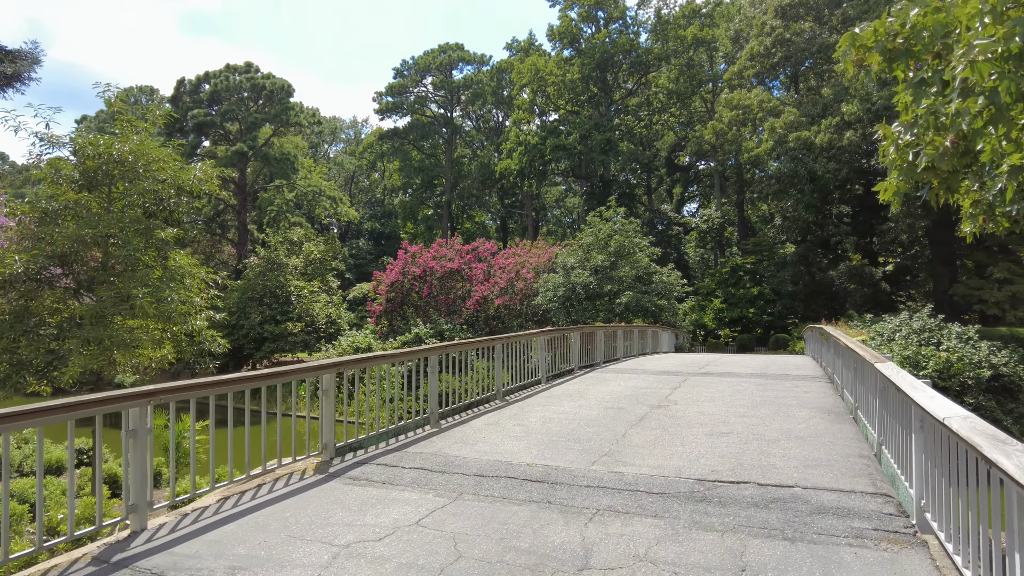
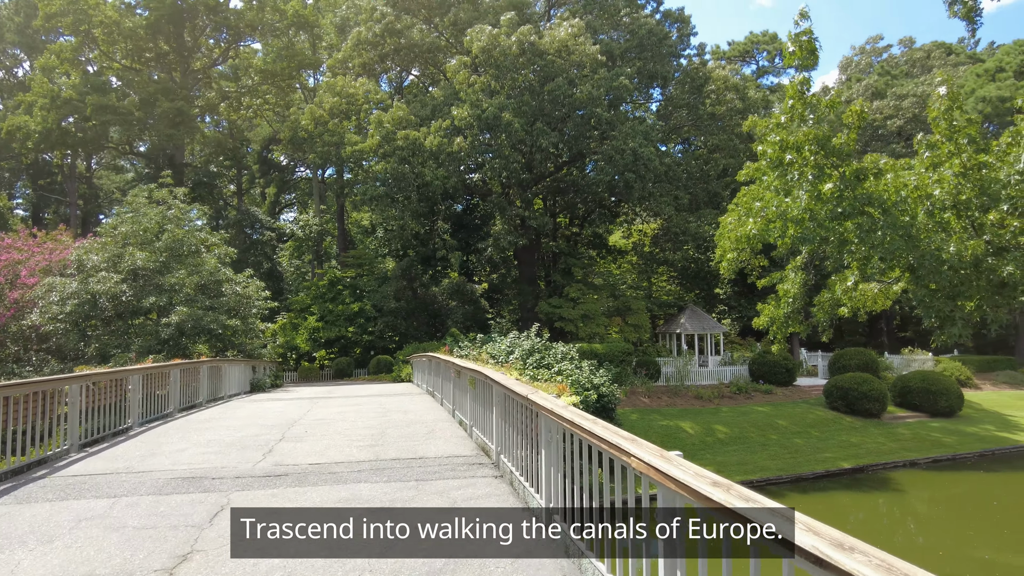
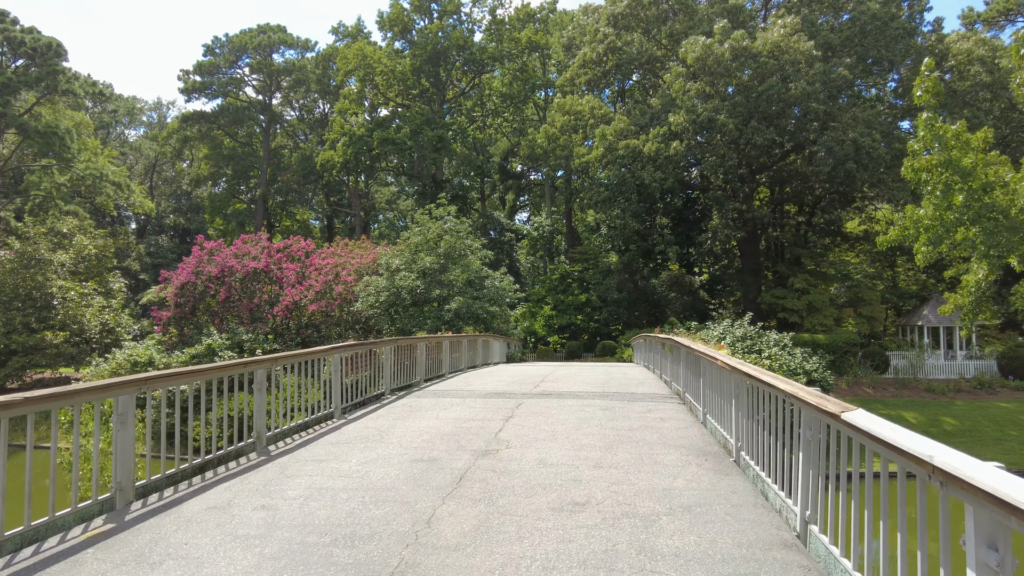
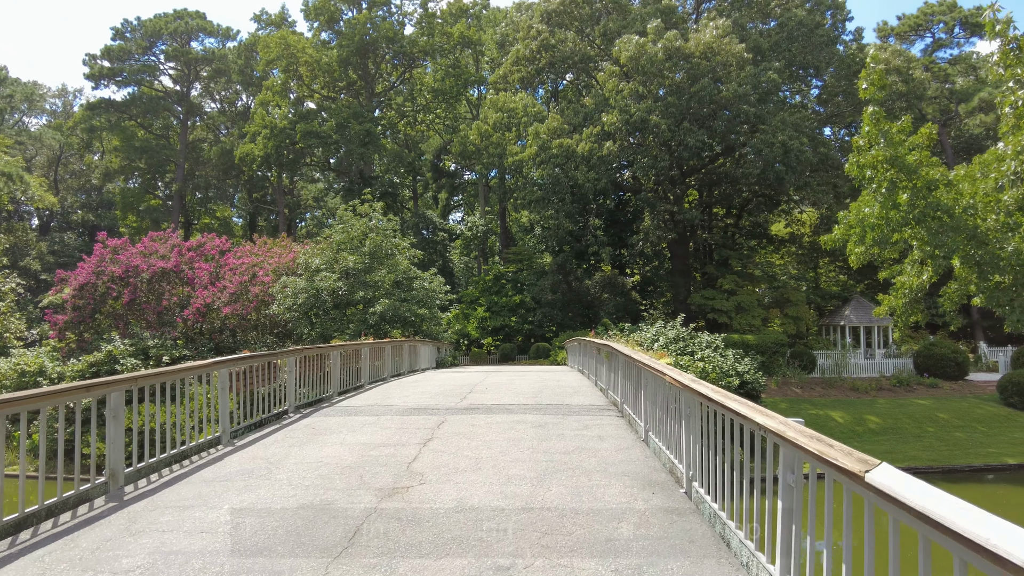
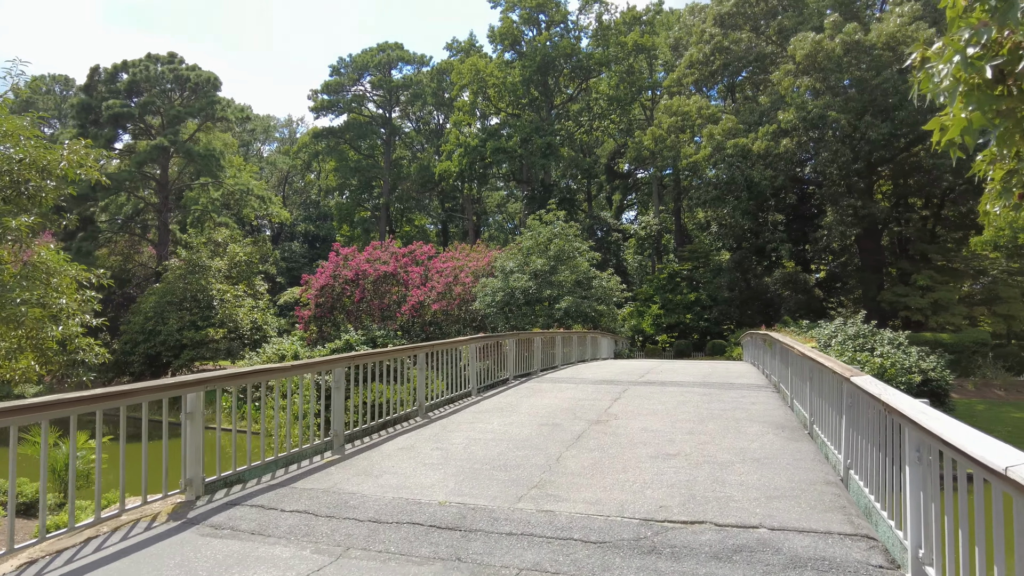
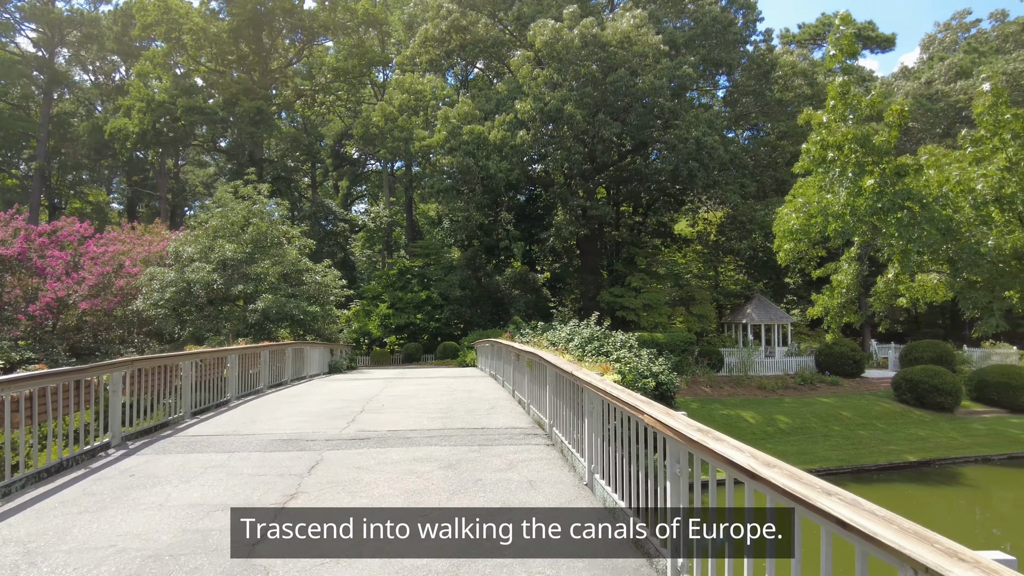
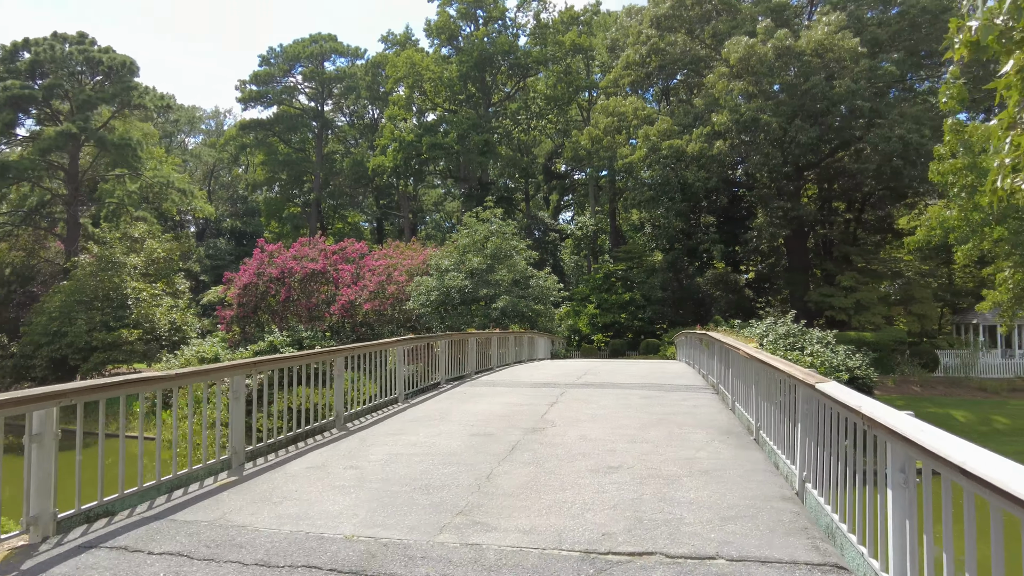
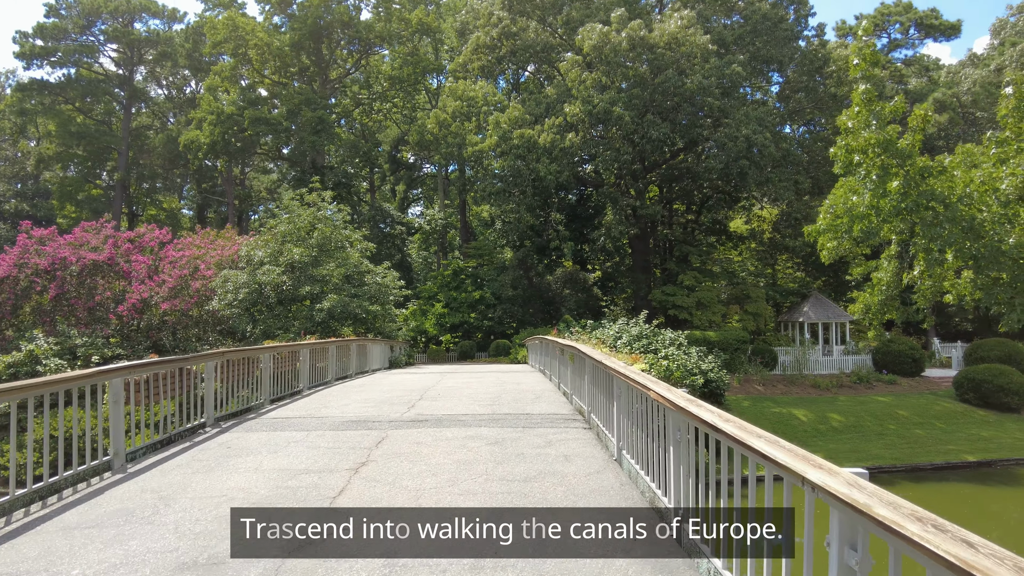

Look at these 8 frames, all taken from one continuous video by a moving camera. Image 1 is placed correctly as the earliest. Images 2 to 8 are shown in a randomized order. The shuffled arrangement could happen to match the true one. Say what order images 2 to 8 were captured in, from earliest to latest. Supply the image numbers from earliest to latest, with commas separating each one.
5, 7, 3, 4, 8, 6, 2
